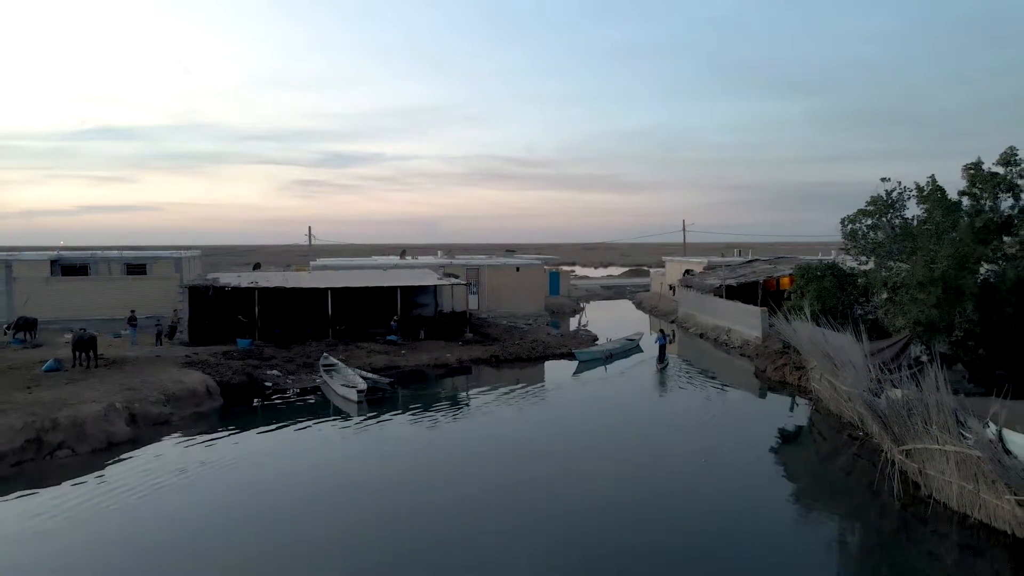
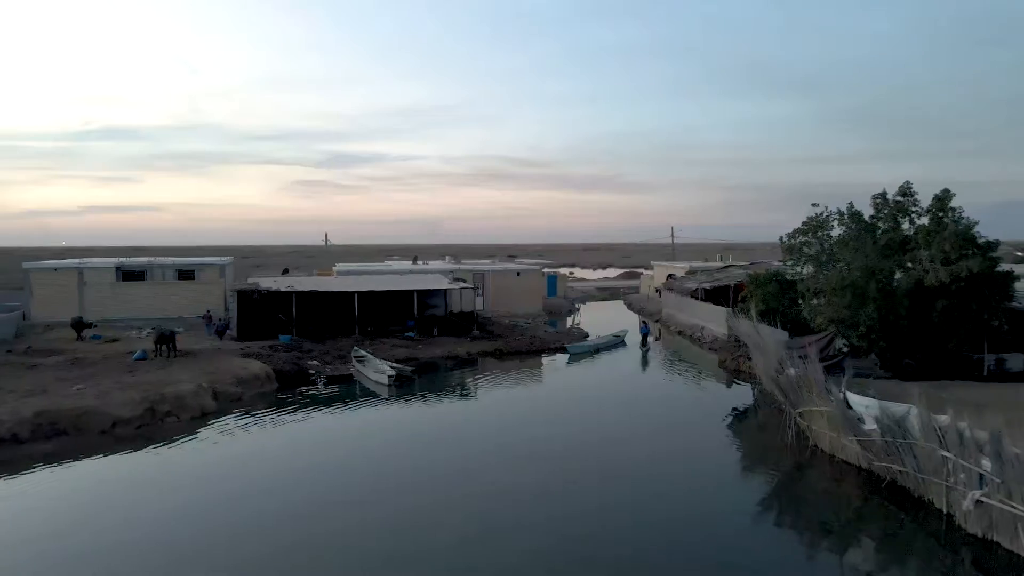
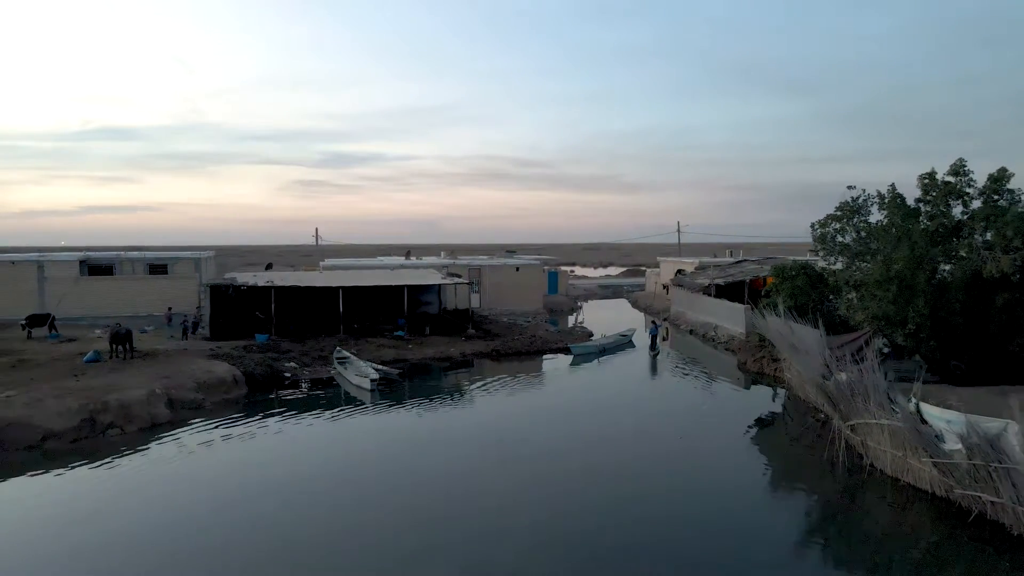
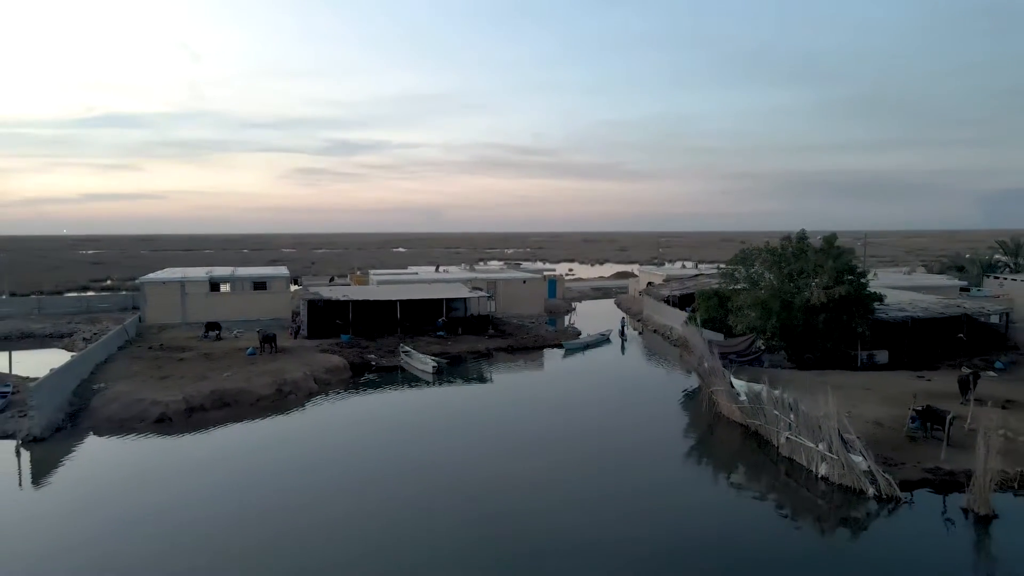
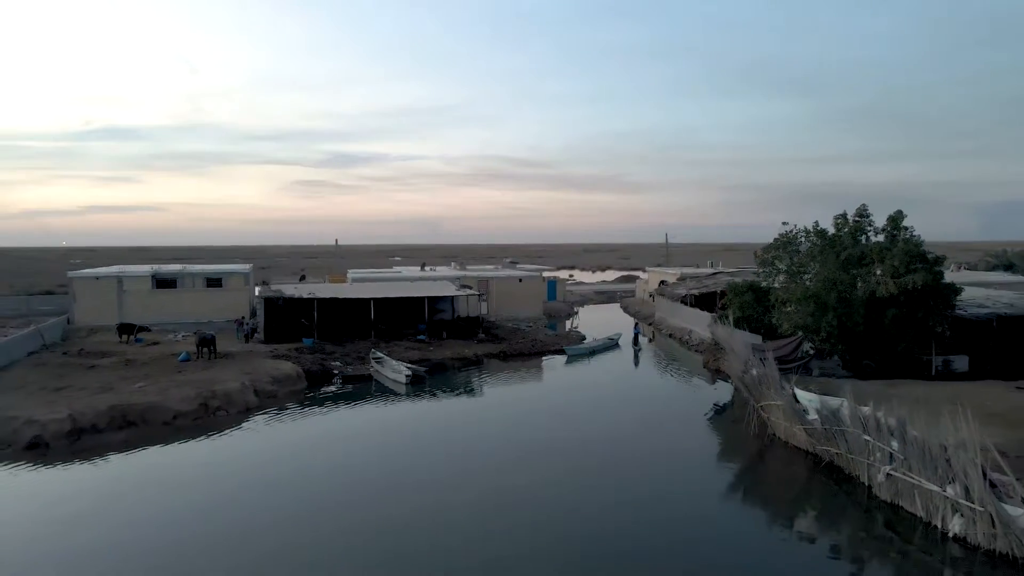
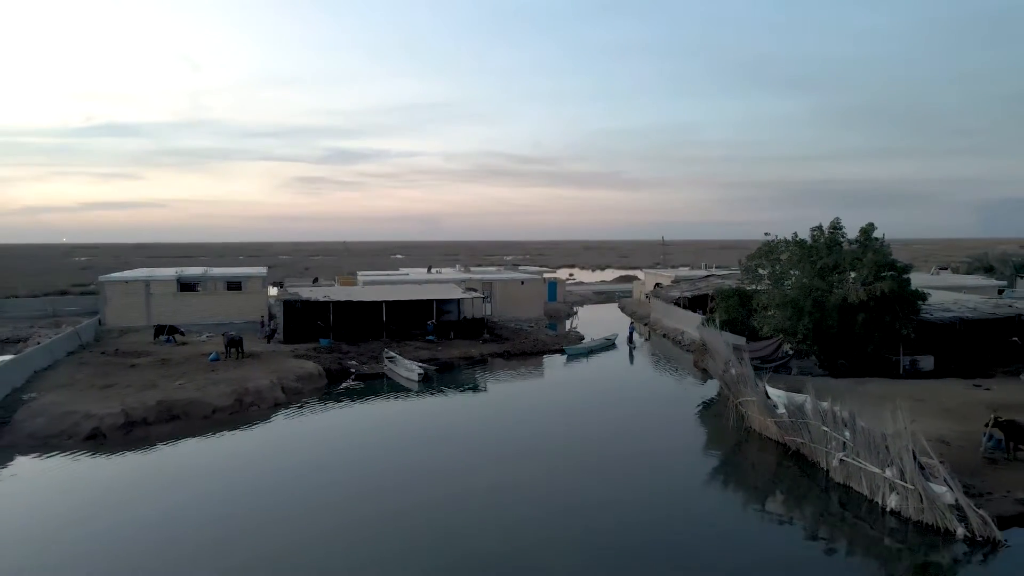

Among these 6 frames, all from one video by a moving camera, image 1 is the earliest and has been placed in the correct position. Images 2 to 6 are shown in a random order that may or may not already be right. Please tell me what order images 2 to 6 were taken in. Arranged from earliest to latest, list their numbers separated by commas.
3, 2, 5, 6, 4
